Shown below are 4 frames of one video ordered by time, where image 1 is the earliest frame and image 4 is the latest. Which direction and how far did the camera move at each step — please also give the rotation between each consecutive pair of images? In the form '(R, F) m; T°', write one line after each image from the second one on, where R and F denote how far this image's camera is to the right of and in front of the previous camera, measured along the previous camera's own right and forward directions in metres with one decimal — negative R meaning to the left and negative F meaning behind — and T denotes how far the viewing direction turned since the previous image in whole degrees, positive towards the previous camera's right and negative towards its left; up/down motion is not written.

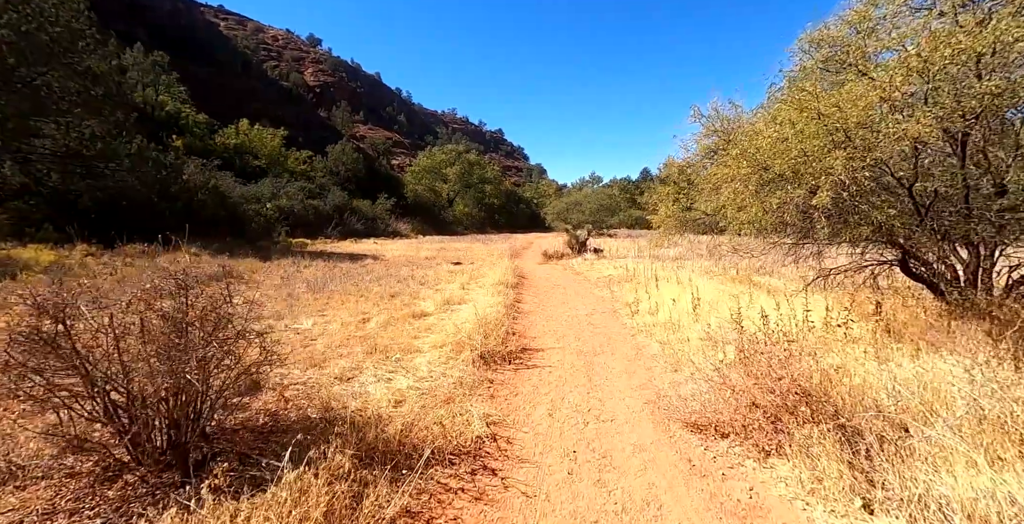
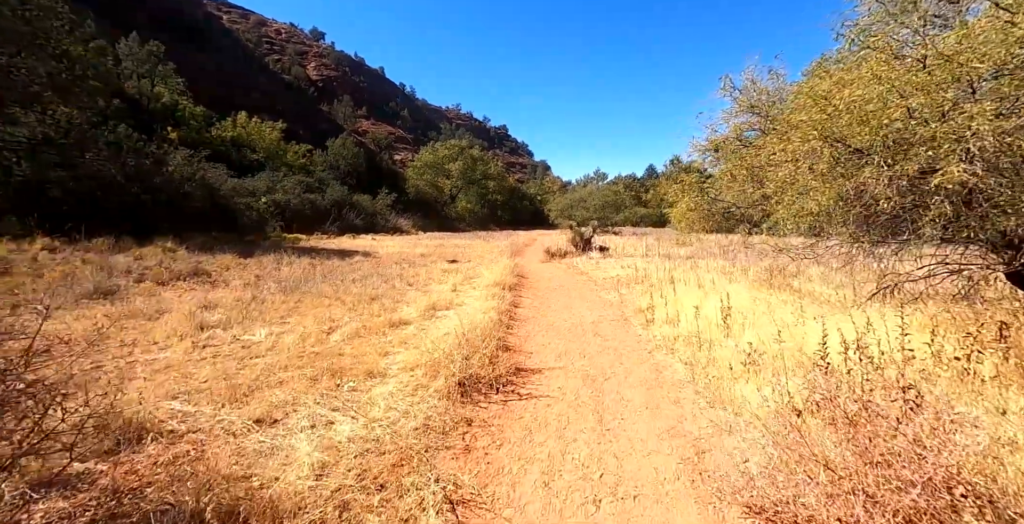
(+0.2, +1.5) m; 0°
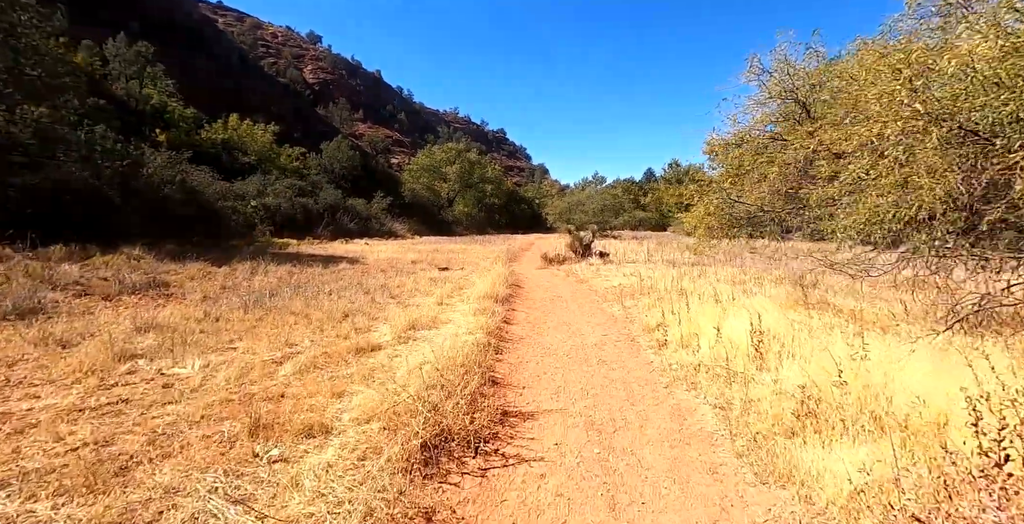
(+0.1, +1.3) m; 0°
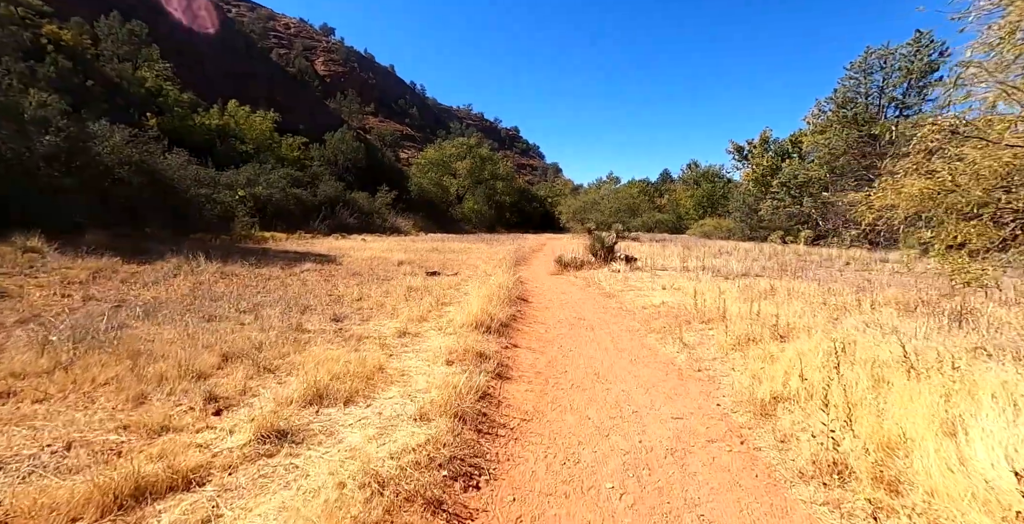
(+0.1, +4.3) m; -1°
